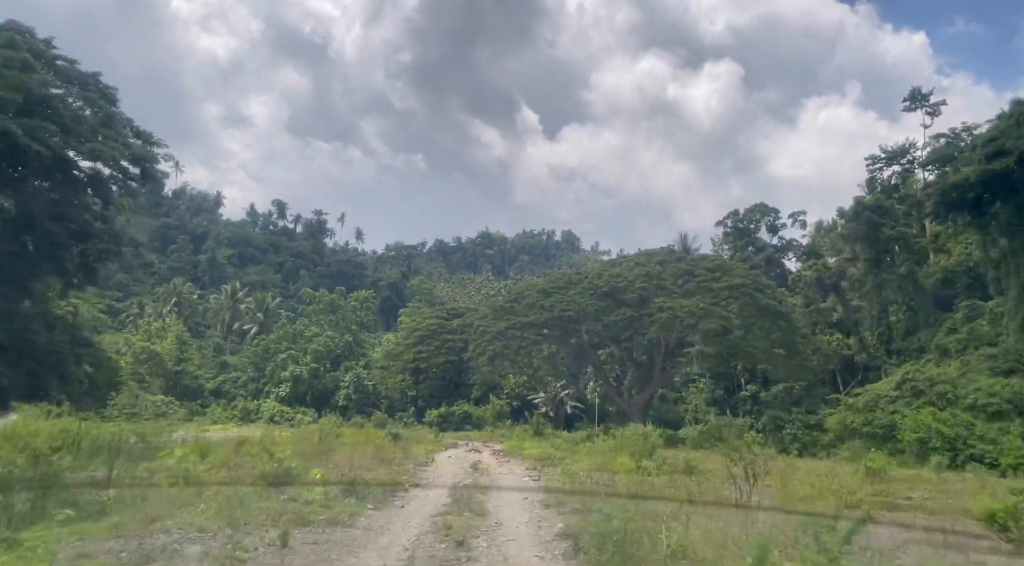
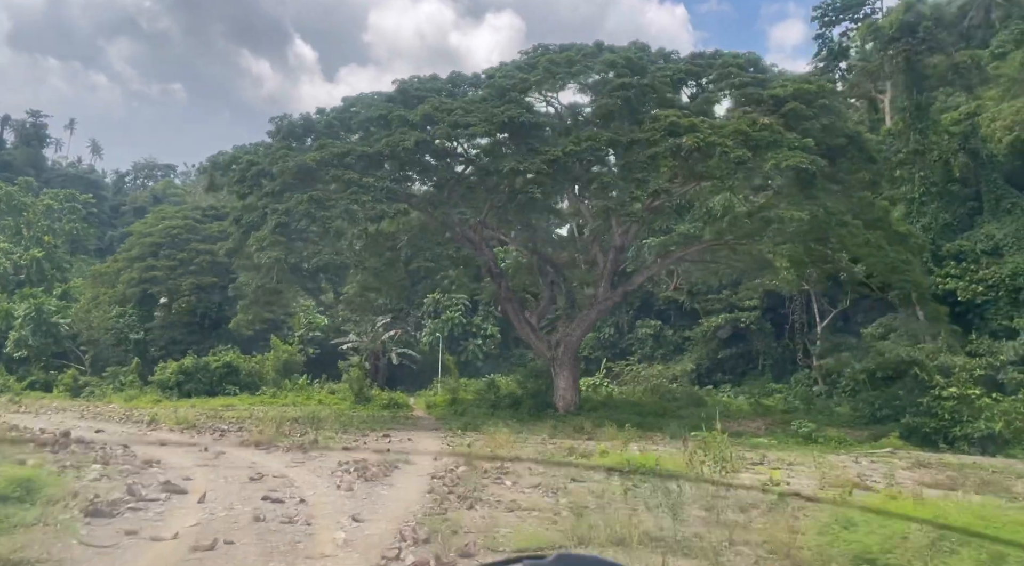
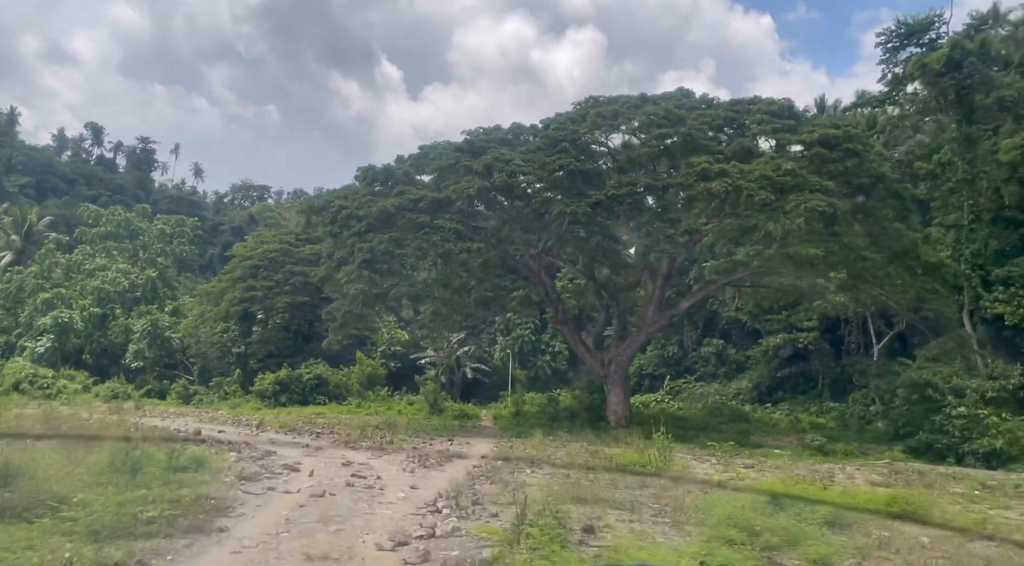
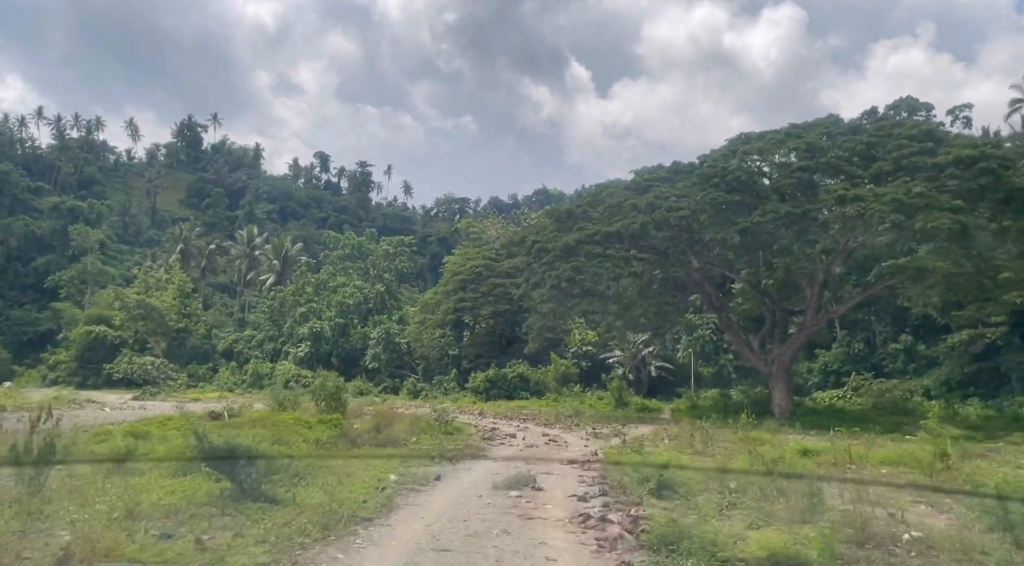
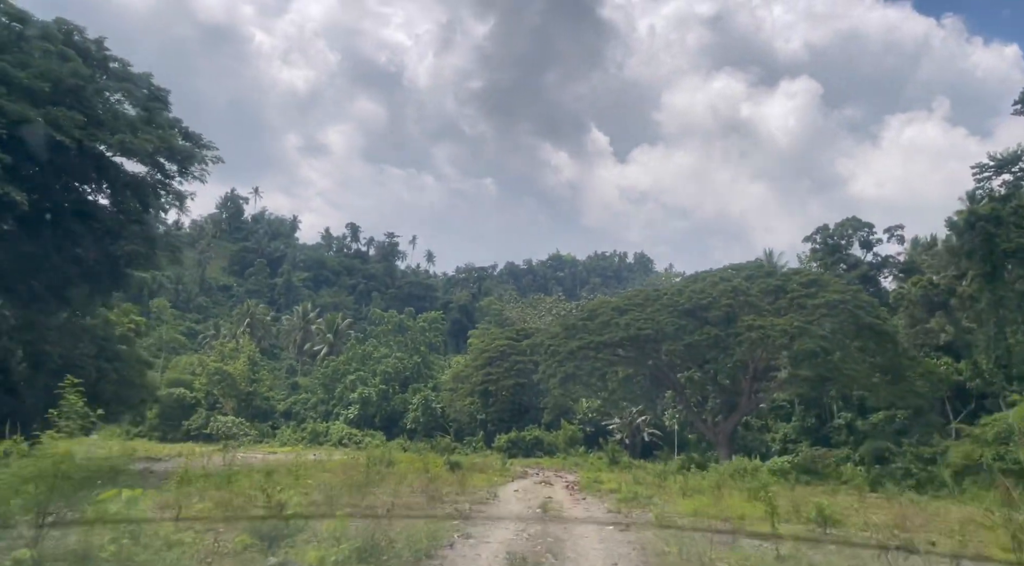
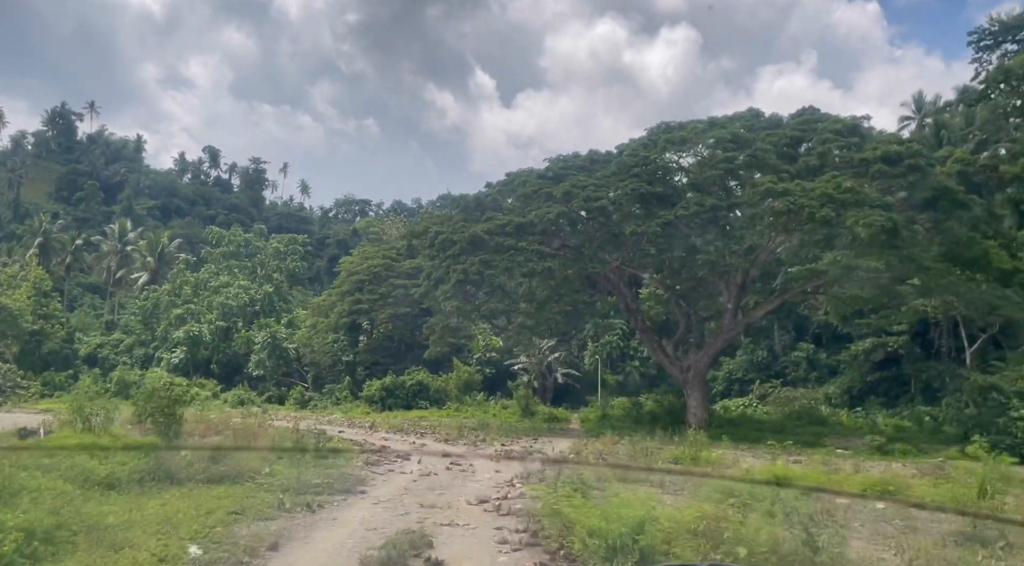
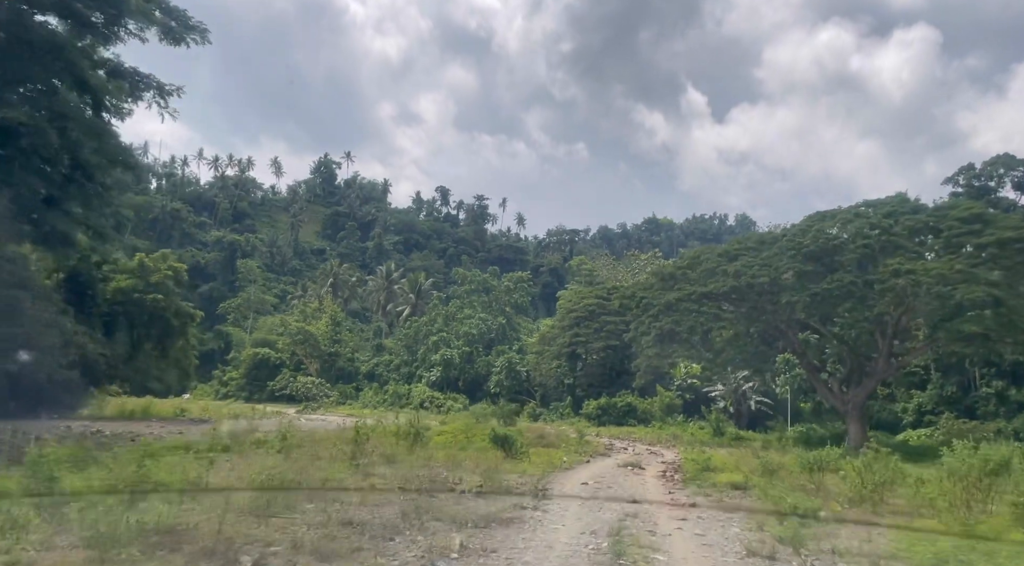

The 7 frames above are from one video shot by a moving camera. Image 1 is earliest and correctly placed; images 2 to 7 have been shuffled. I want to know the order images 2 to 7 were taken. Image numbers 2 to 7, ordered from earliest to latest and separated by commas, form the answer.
5, 7, 4, 6, 3, 2
